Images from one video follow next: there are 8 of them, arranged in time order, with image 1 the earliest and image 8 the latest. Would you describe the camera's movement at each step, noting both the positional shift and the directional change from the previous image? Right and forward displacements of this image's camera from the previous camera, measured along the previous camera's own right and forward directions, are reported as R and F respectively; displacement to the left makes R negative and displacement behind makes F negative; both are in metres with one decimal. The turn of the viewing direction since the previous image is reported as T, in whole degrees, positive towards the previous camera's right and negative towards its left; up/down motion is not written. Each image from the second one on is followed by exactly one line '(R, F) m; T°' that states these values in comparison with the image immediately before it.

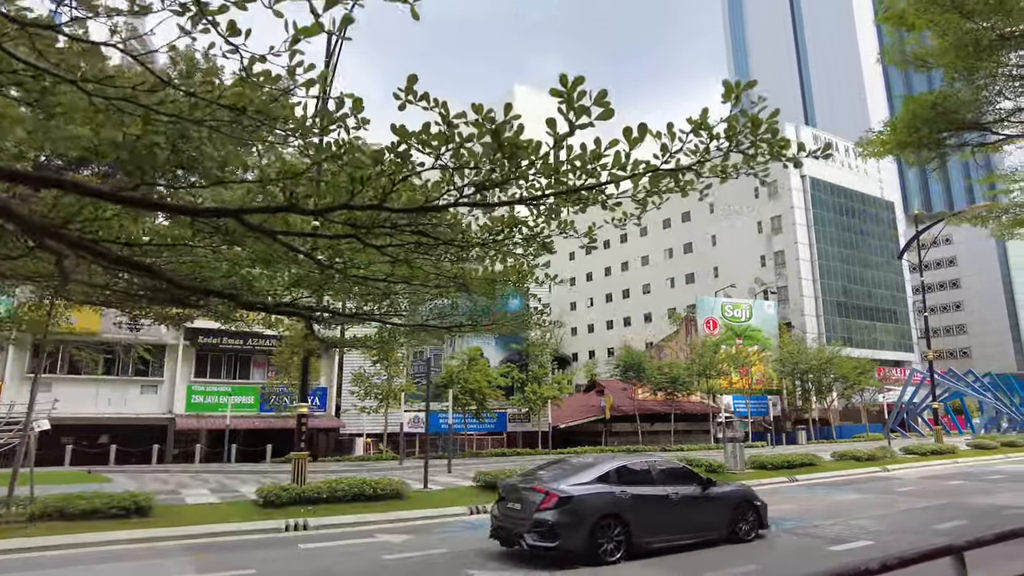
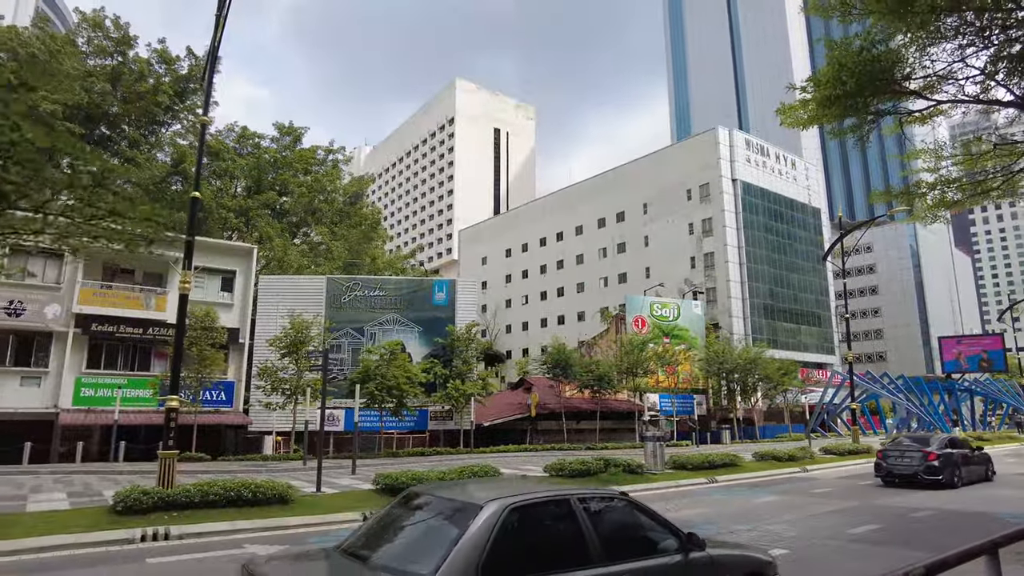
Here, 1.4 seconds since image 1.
(+0.6, +1.0) m; +5°
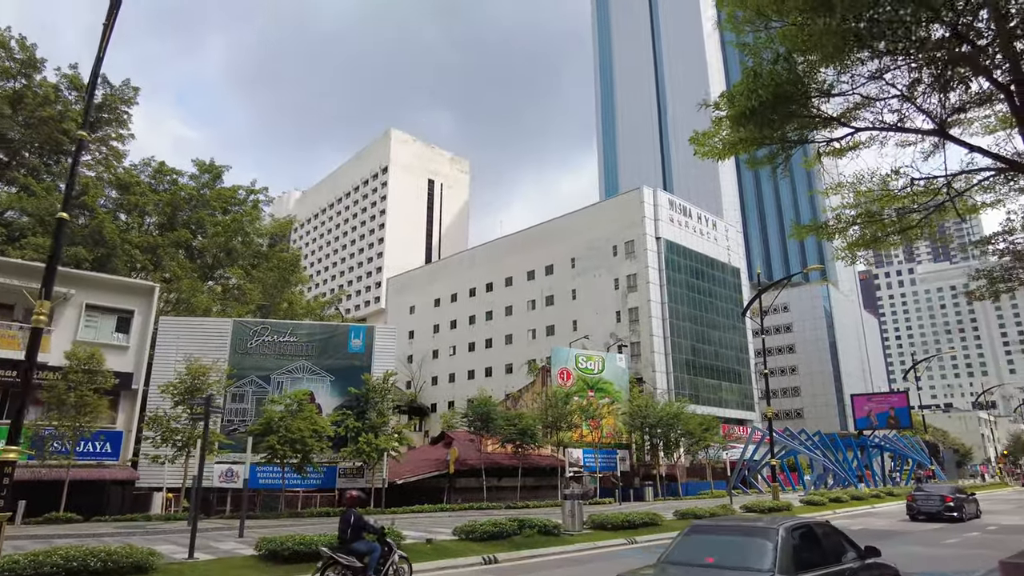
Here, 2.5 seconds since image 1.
(+0.4, +0.8) m; +6°
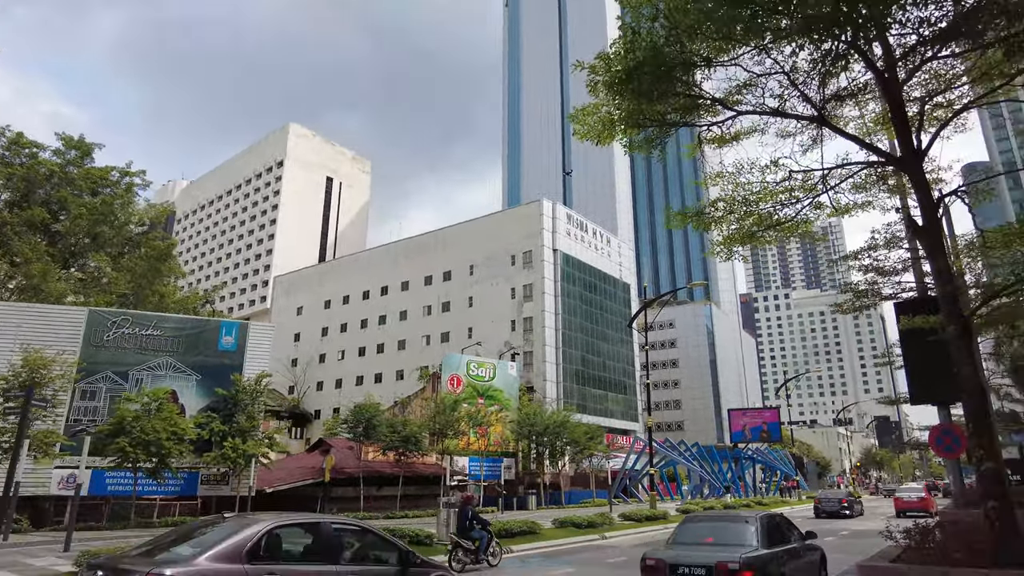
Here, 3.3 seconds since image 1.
(+0.4, +0.5) m; +9°
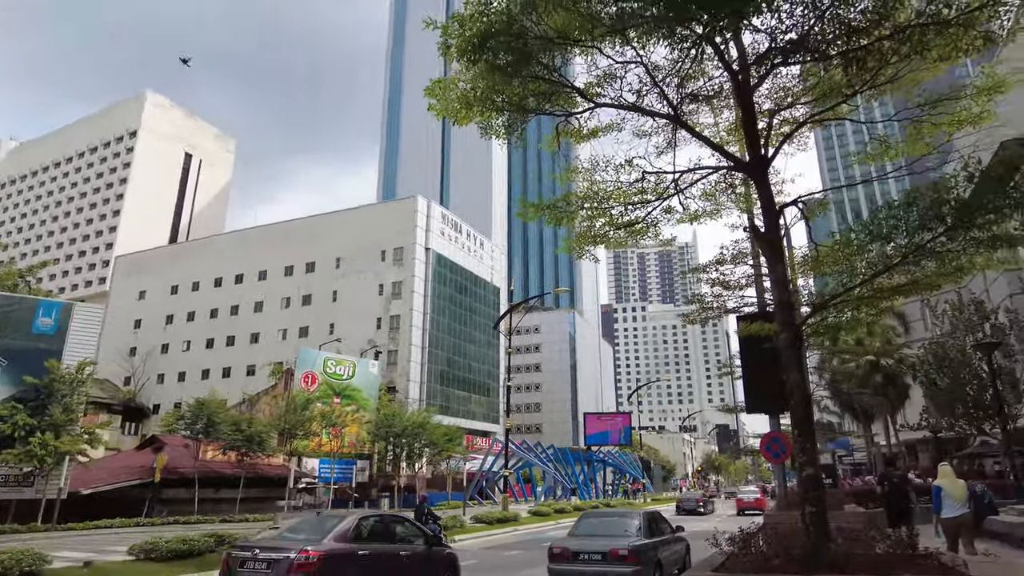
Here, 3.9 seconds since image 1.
(+0.2, +0.3) m; +11°
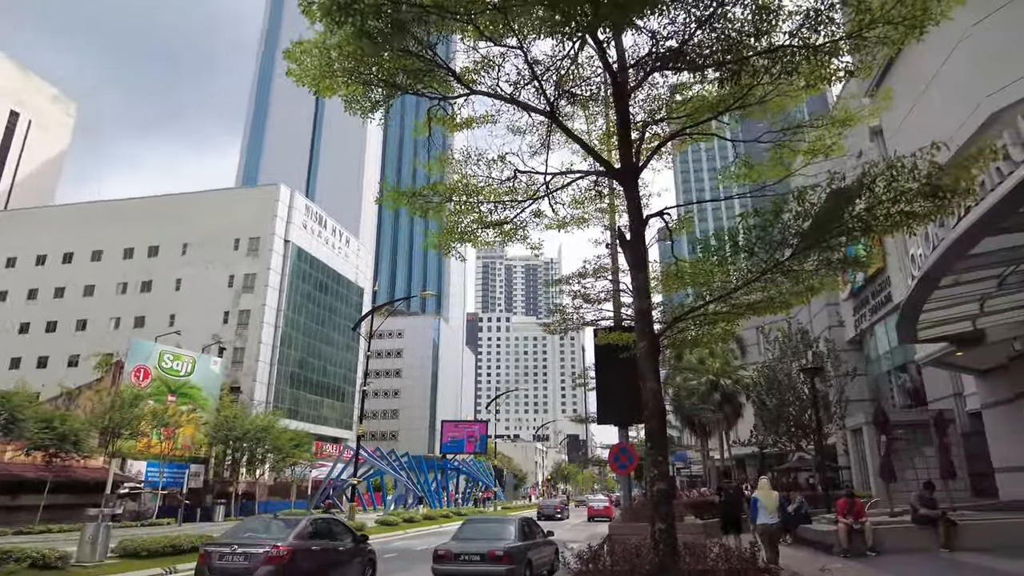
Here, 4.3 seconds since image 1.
(+0.1, +0.3) m; +11°
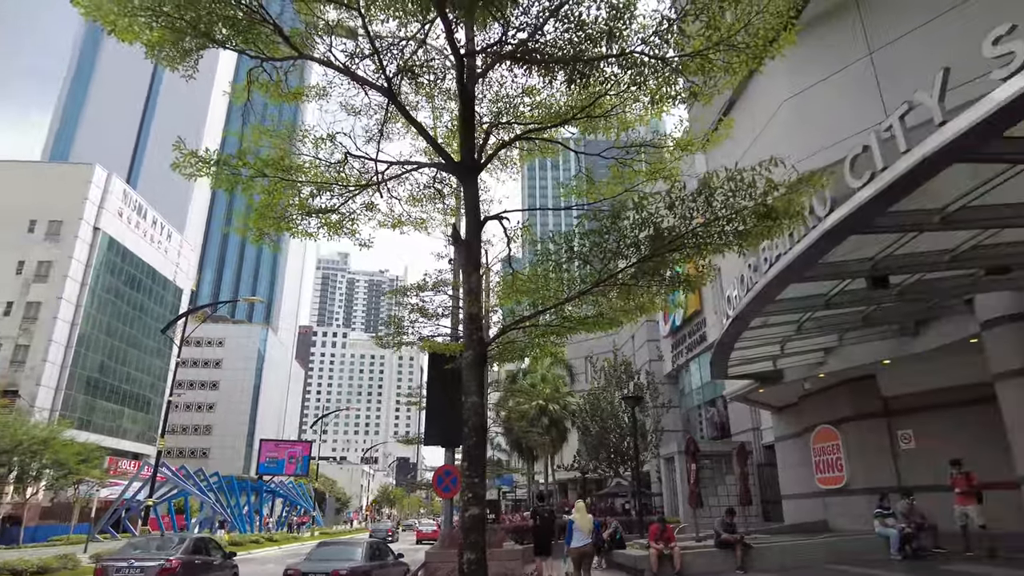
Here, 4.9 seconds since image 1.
(+0.1, +0.4) m; +13°
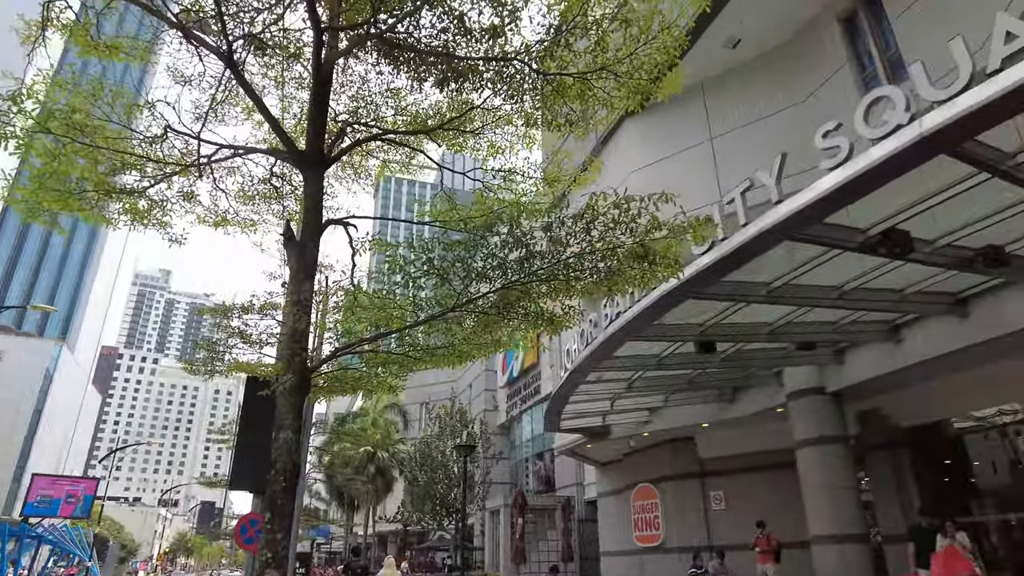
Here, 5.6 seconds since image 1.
(0.0, +0.5) m; +13°
